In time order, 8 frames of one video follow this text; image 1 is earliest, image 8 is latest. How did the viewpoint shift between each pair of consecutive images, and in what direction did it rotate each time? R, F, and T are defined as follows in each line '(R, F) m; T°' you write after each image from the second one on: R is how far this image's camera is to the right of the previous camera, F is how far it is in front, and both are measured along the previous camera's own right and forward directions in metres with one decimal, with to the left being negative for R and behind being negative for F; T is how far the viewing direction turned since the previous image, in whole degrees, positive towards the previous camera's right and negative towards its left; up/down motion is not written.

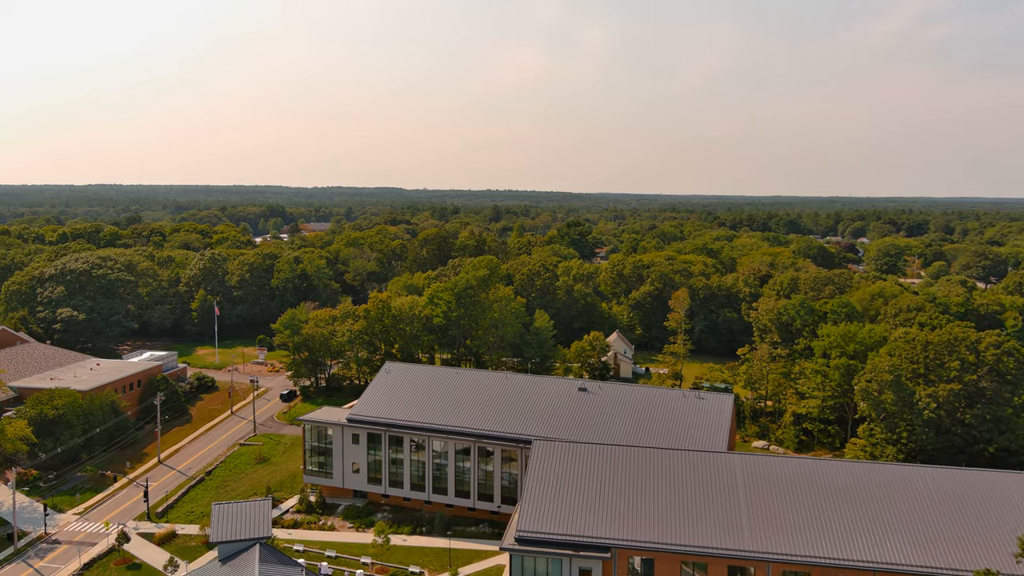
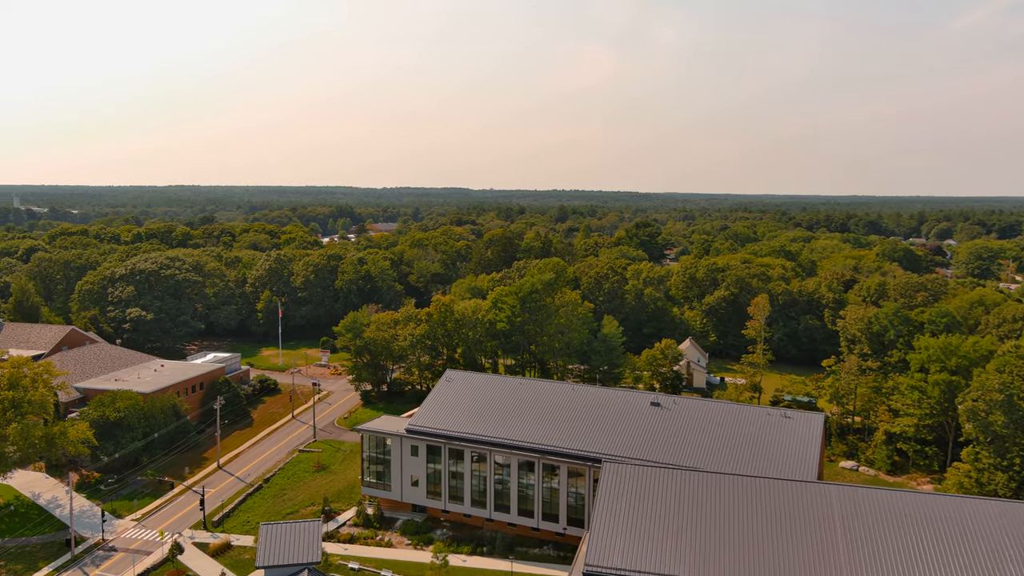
(-0.1, +2.2) m; -5°
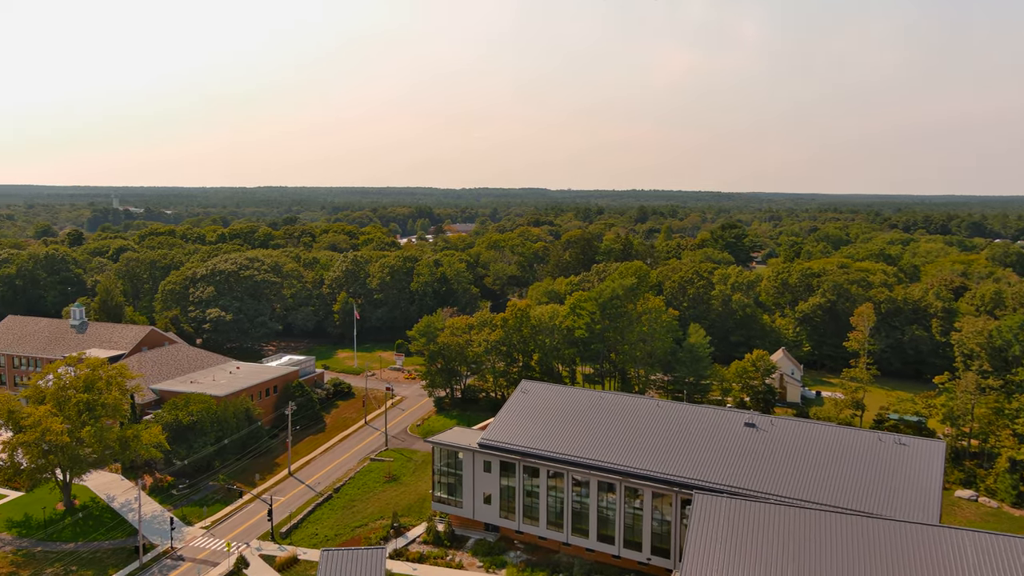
(-0.1, +2.2) m; -5°
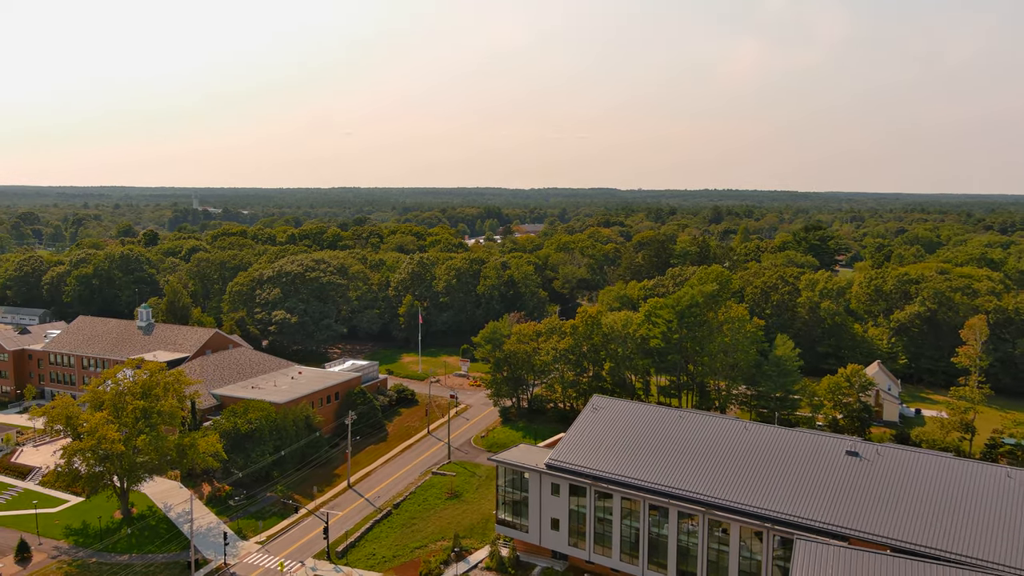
(-0.1, +2.6) m; -5°
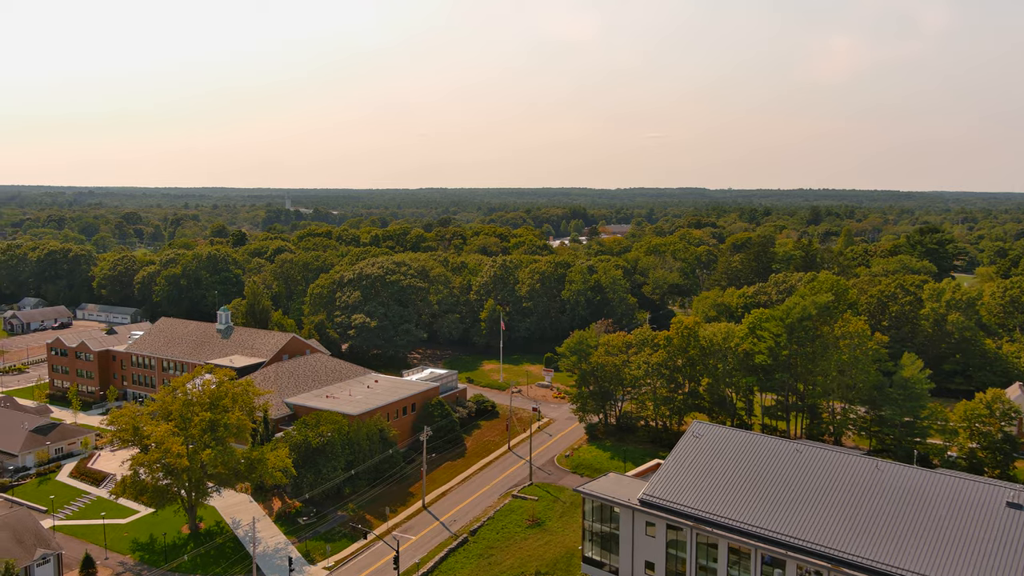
(-0.2, +3.4) m; -6°
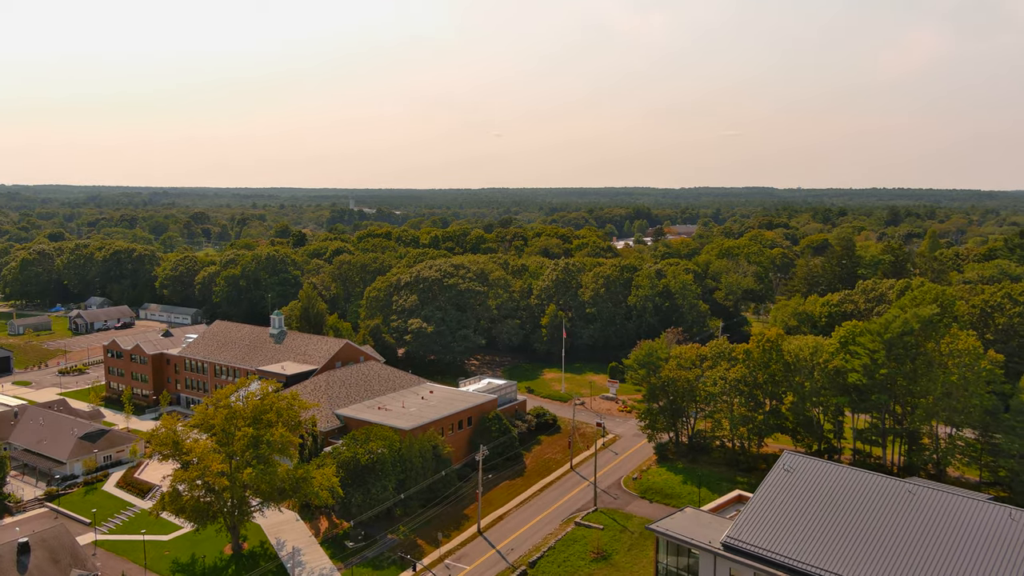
(-0.2, +3.1) m; -4°
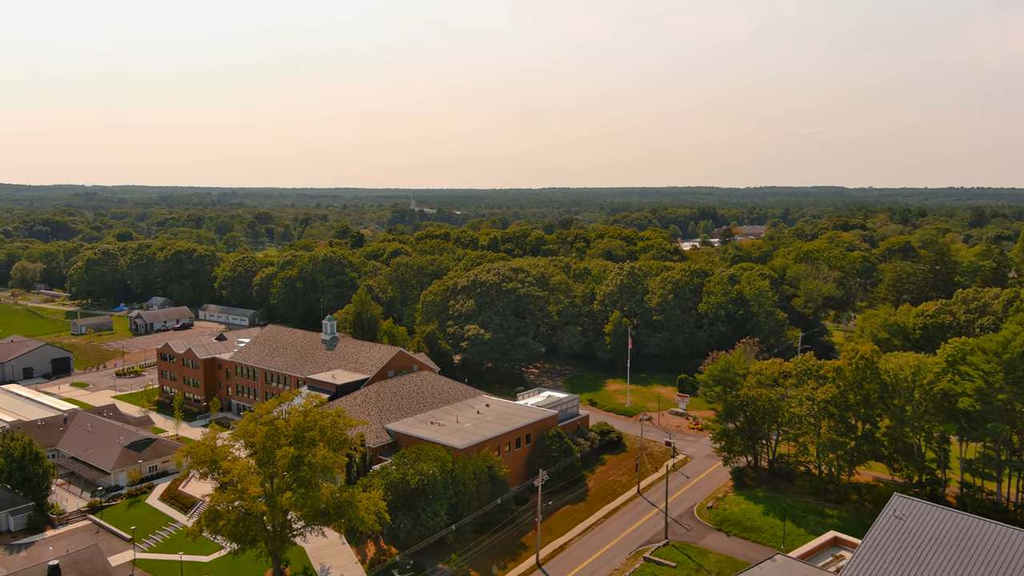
(-0.2, +3.1) m; -4°
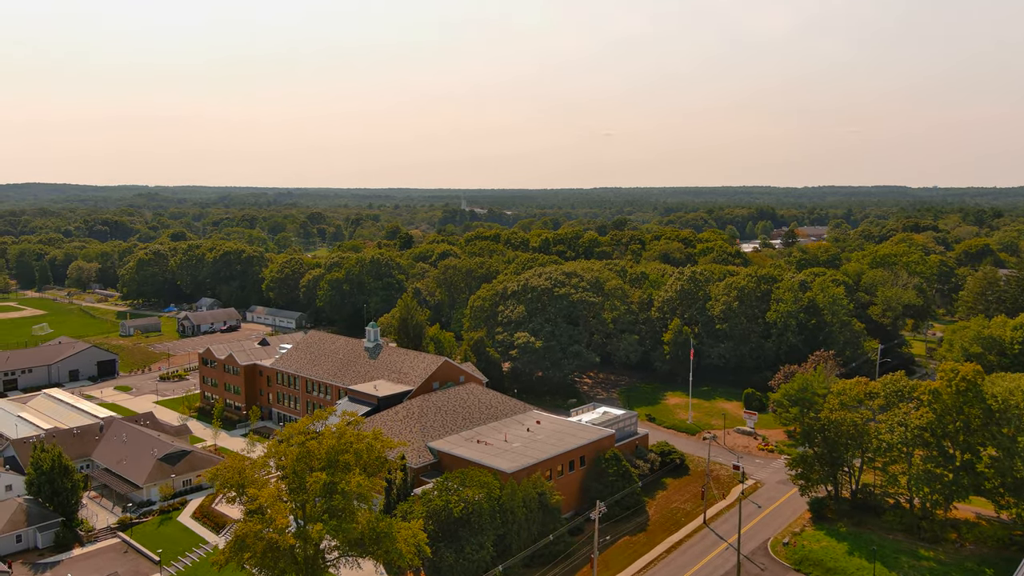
(-0.2, +3.2) m; -4°
